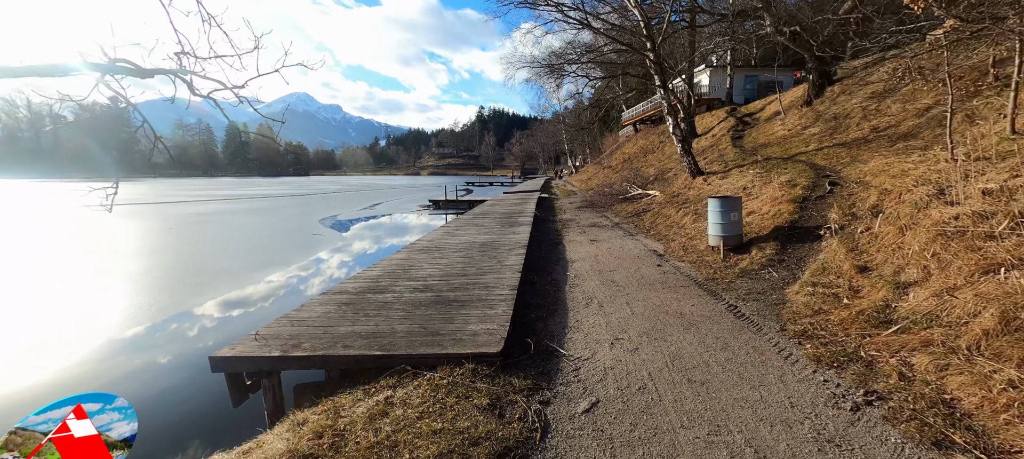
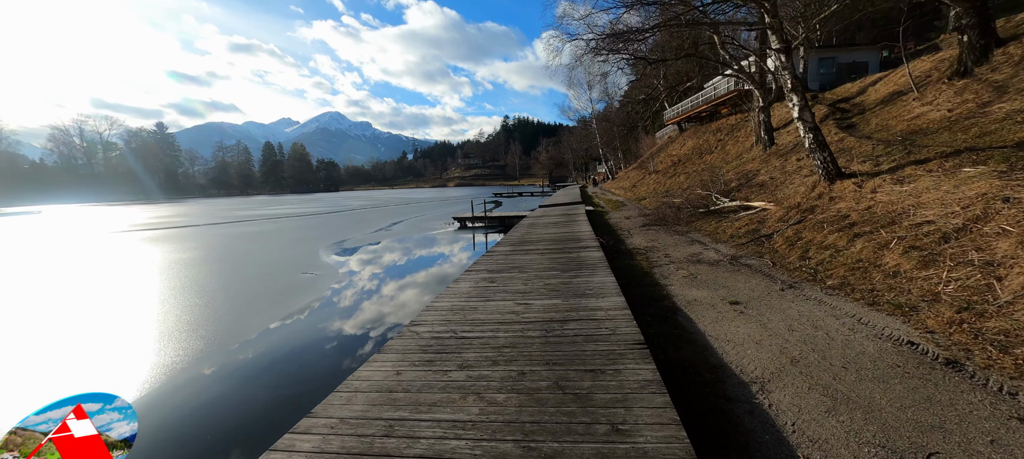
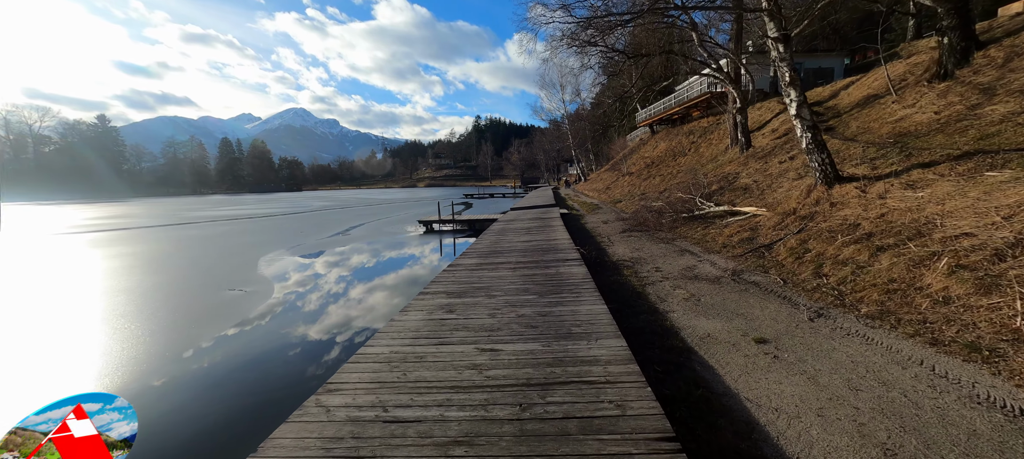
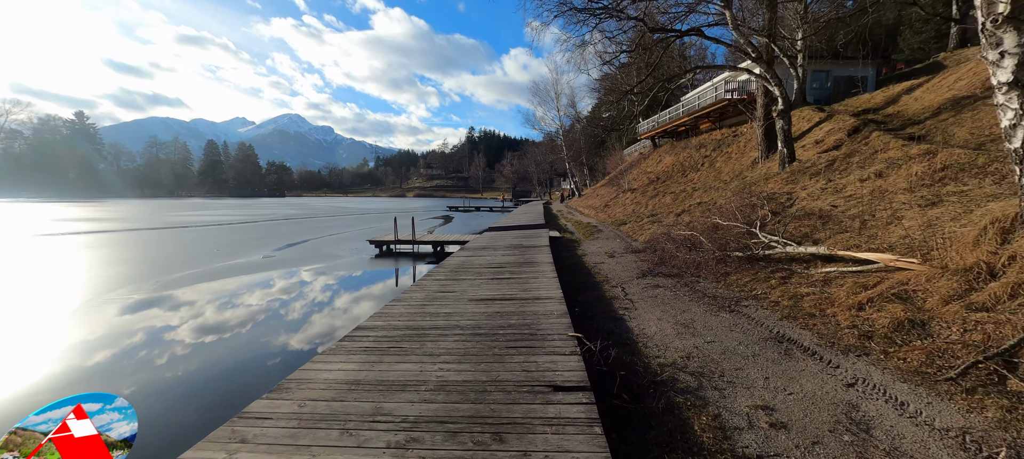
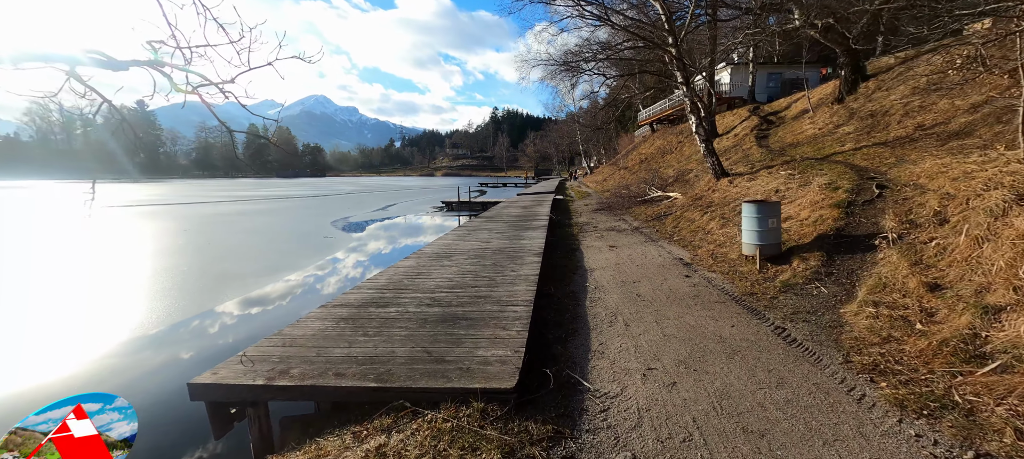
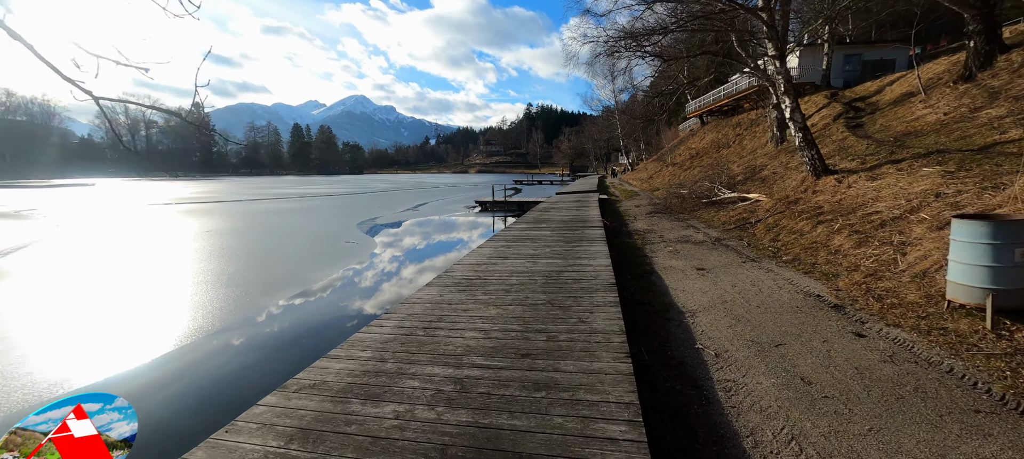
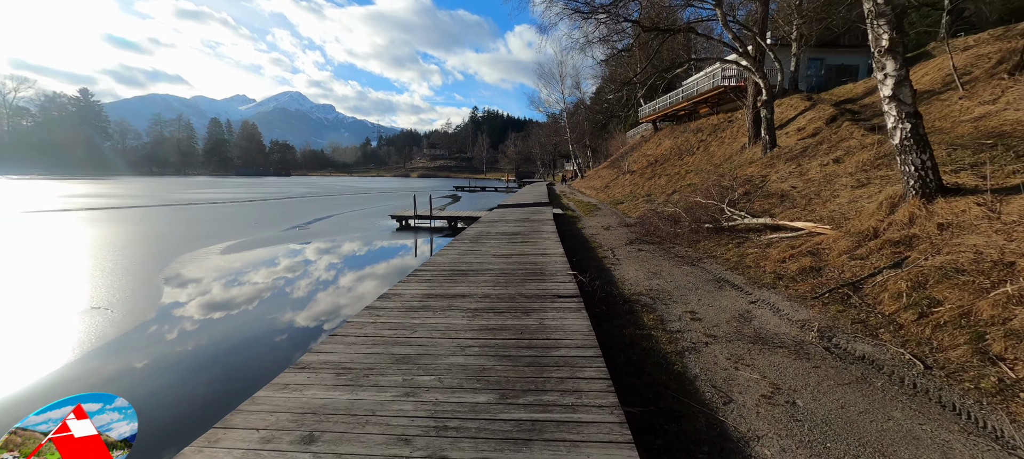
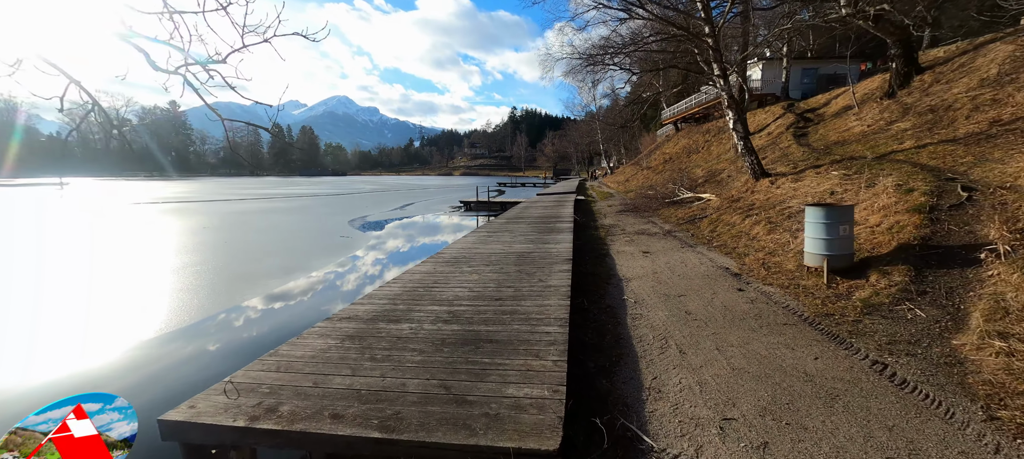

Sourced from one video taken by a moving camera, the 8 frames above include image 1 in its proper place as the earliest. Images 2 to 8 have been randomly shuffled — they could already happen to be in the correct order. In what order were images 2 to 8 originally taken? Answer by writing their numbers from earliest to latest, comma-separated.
5, 8, 6, 2, 3, 7, 4
